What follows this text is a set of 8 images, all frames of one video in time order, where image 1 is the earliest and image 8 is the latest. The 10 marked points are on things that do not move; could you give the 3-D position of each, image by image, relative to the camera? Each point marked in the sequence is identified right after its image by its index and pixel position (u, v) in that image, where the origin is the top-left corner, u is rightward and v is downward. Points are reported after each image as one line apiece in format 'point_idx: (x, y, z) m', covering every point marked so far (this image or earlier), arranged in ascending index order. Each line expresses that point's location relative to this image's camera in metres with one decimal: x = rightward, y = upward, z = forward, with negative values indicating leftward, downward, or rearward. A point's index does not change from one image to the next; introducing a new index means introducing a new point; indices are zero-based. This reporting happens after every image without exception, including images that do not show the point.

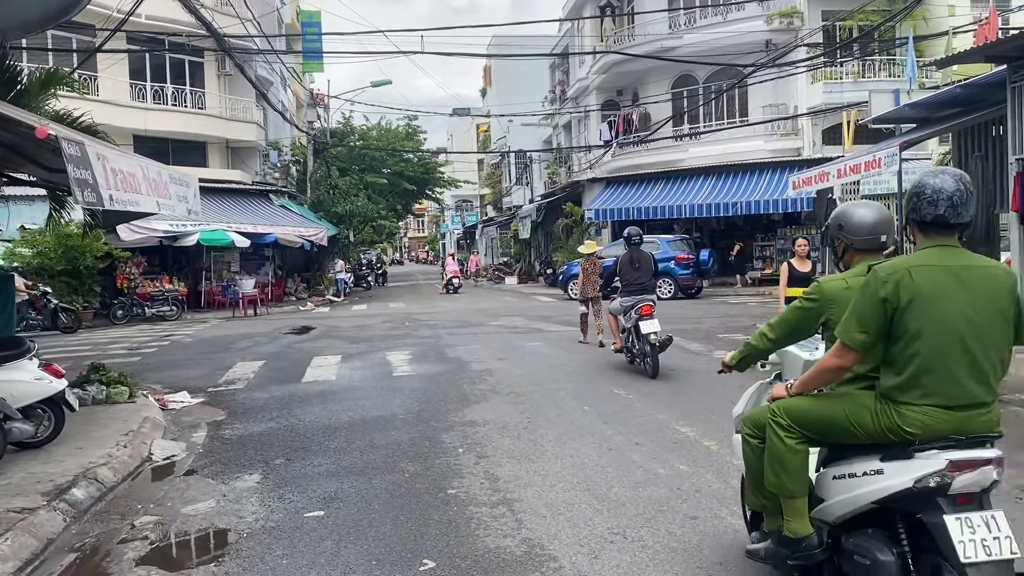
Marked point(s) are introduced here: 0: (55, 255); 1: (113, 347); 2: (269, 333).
0: (-9.7, +0.7, +18.6) m
1: (-6.5, -0.9, +14.3) m
2: (-4.3, -0.8, +15.5) m
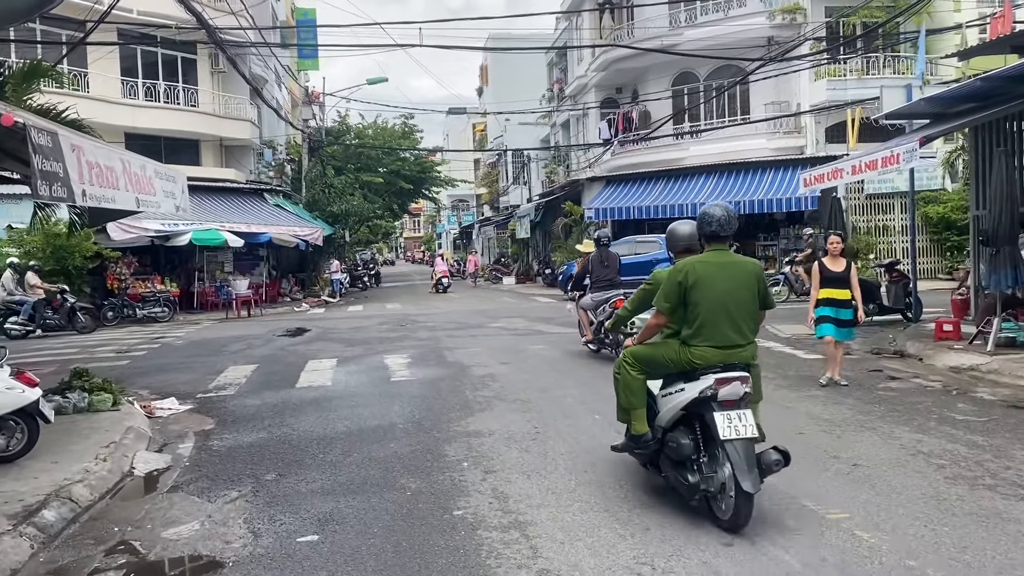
0: (-9.7, +0.7, +18.1) m
1: (-6.5, -1.0, +13.8) m
2: (-4.3, -0.8, +15.0) m
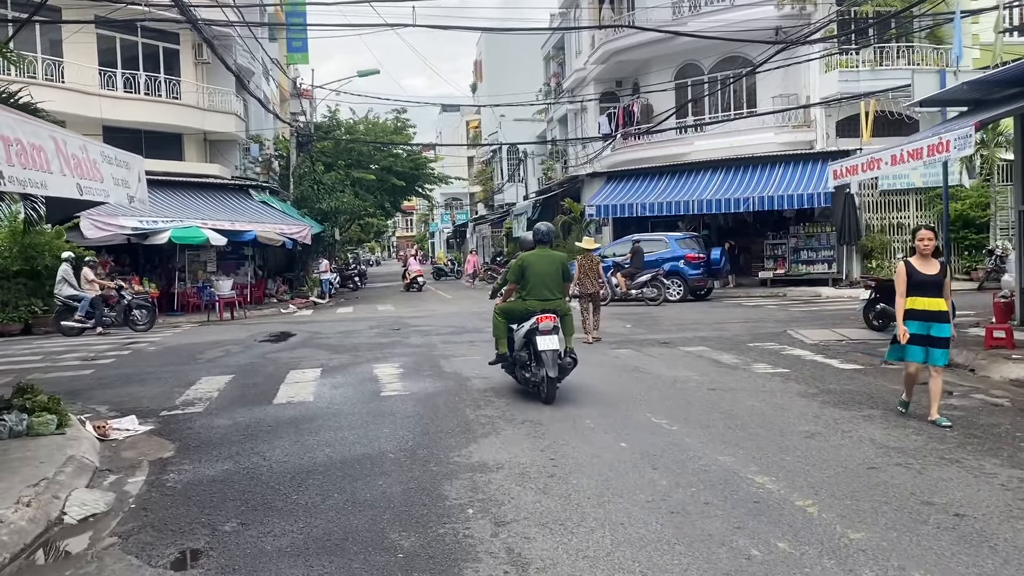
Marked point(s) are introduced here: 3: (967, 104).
0: (-9.7, +0.7, +17.0) m
1: (-6.5, -1.0, +12.7) m
2: (-4.3, -0.8, +14.0) m
3: (+6.1, +2.4, +11.6) m
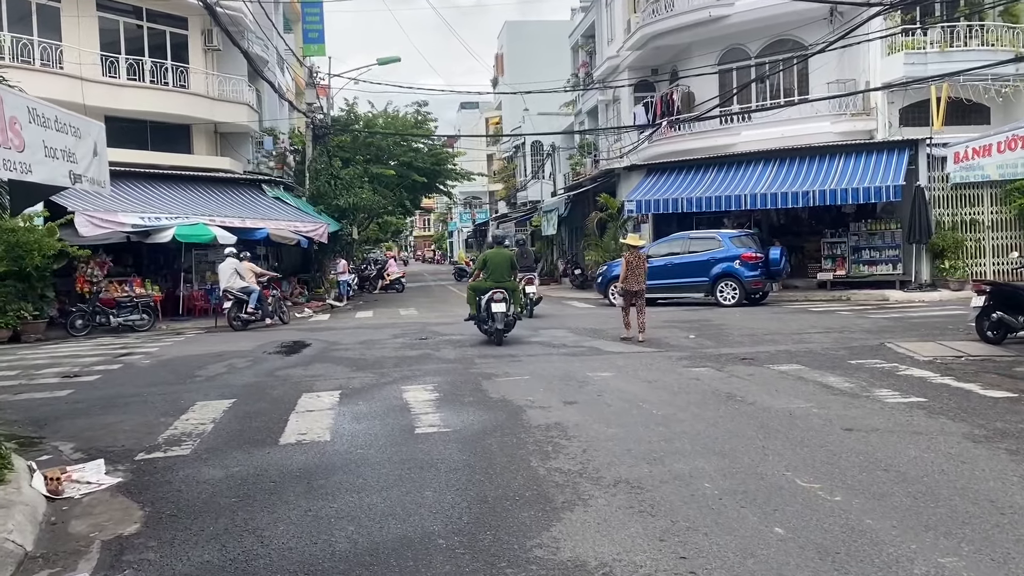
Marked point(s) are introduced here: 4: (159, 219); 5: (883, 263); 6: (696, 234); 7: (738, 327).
0: (-9.1, +0.6, +15.3) m
1: (-5.9, -1.0, +11.1) m
2: (-3.7, -0.9, +12.2) m
3: (+6.6, +2.4, +9.7) m
4: (-7.1, +1.4, +17.7) m
5: (+8.4, +0.6, +19.7) m
6: (+3.7, +1.1, +17.7) m
7: (+3.3, -0.6, +12.9) m
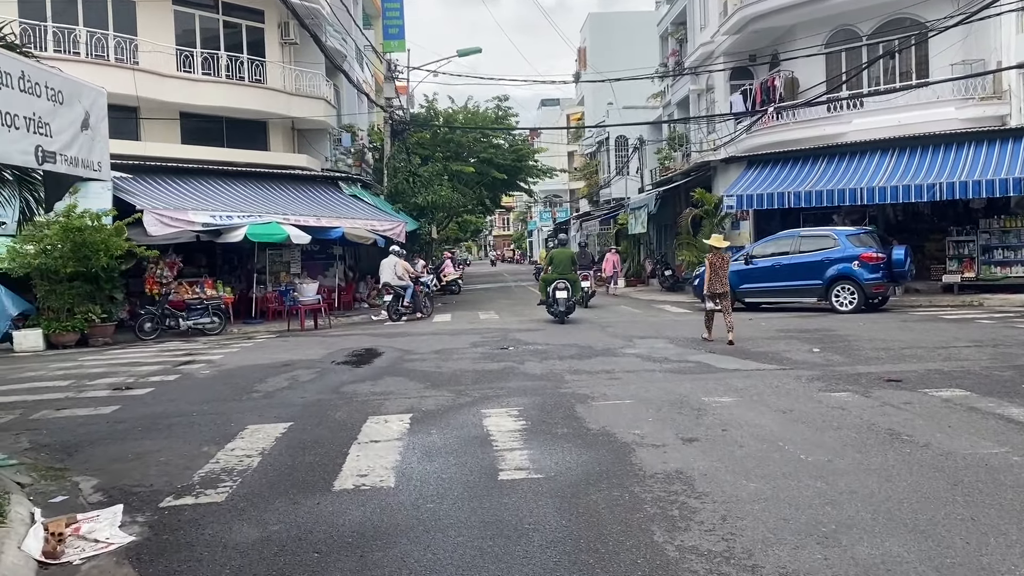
0: (-7.6, +0.6, +14.7) m
1: (-4.8, -1.1, +10.2) m
2: (-2.5, -0.9, +11.2) m
3: (+7.6, +2.3, +7.8) m
4: (-5.4, +1.4, +17.0) m
5: (+10.2, +0.5, +17.5) m
6: (+5.4, +1.0, +15.9) m
7: (+4.5, -0.6, +11.2) m
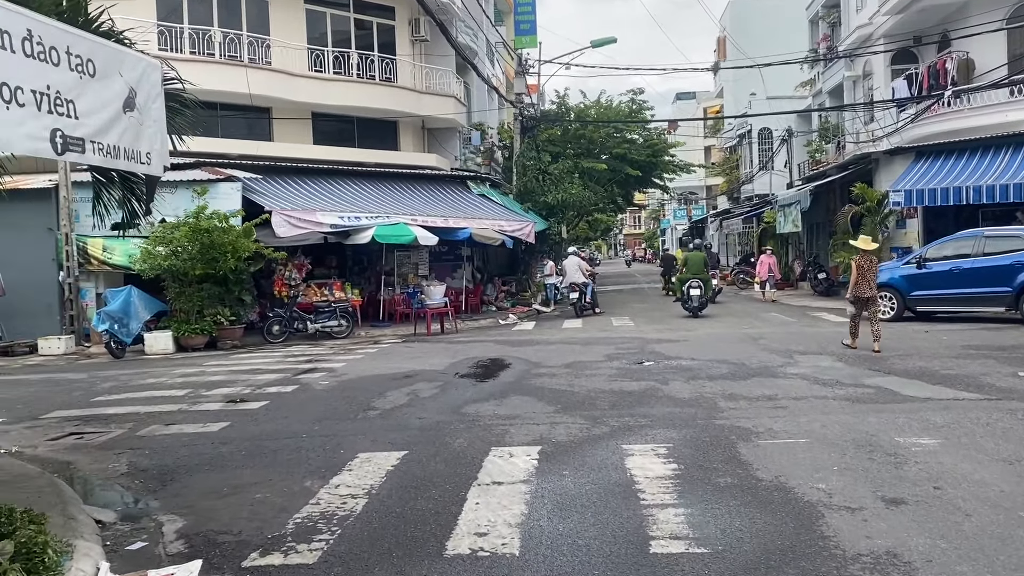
0: (-5.4, +0.5, +14.6) m
1: (-3.3, -1.1, +9.7) m
2: (-0.9, -1.0, +10.4) m
3: (+8.6, +2.1, +5.5) m
4: (-2.9, +1.3, +16.5) m
5: (+12.6, +0.3, +14.8) m
6: (+7.6, +0.9, +13.9) m
7: (+6.1, -0.8, +9.4) m
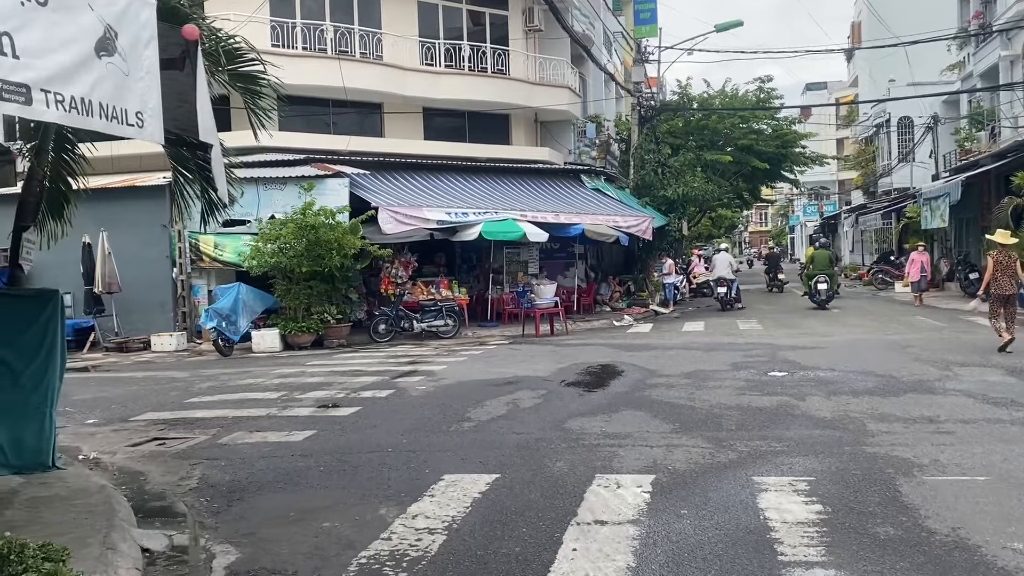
0: (-3.5, +0.6, +14.4) m
1: (-2.1, -1.1, +9.2) m
2: (+0.4, -1.0, +9.5) m
3: (+9.1, +2.1, +3.4) m
4: (-0.8, +1.4, +15.9) m
5: (+14.3, +0.3, +12.1) m
6: (+9.2, +0.9, +11.9) m
7: (+7.1, -0.8, +7.6) m
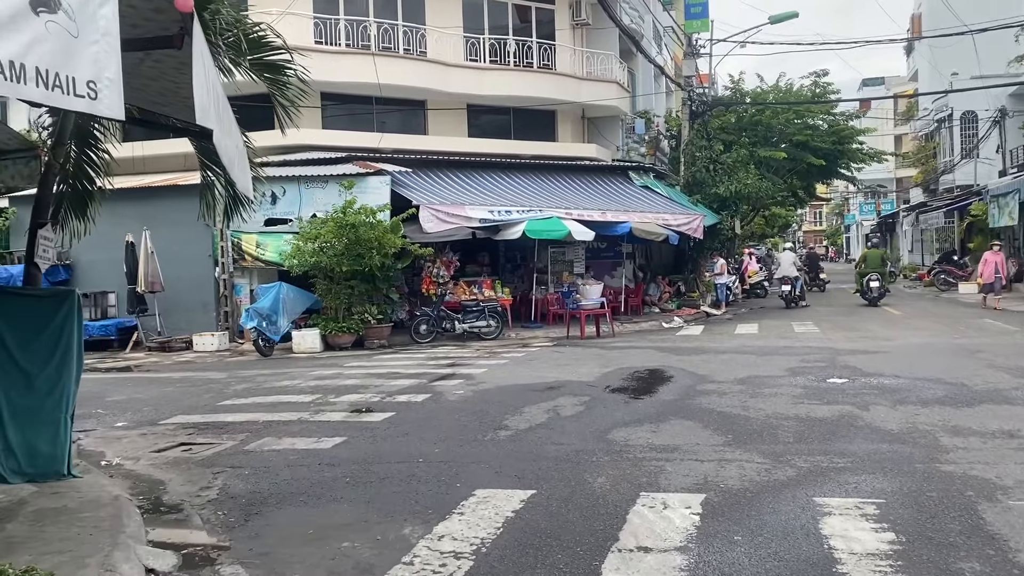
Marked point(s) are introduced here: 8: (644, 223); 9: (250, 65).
0: (-2.8, +0.6, +14.1) m
1: (-1.7, -1.1, +8.9) m
2: (+0.8, -1.0, +9.1) m
3: (+9.2, +2.1, +2.5) m
4: (0.0, +1.4, +15.5) m
5: (+14.9, +0.2, +10.9) m
6: (+9.8, +0.8, +10.9) m
7: (+7.4, -0.8, +6.8) m
8: (+2.5, +1.3, +17.0) m
9: (-1.8, +1.6, +6.1) m
